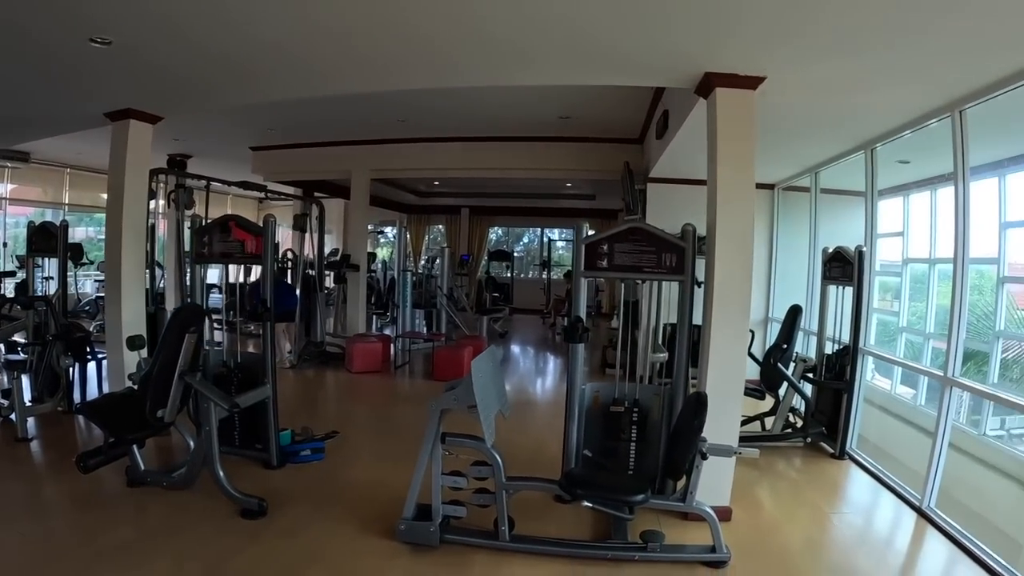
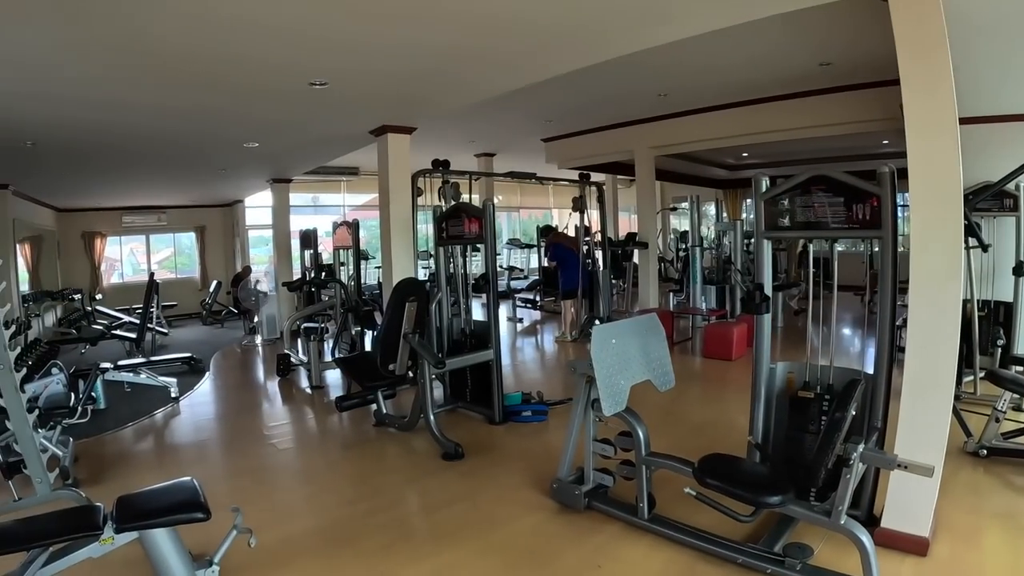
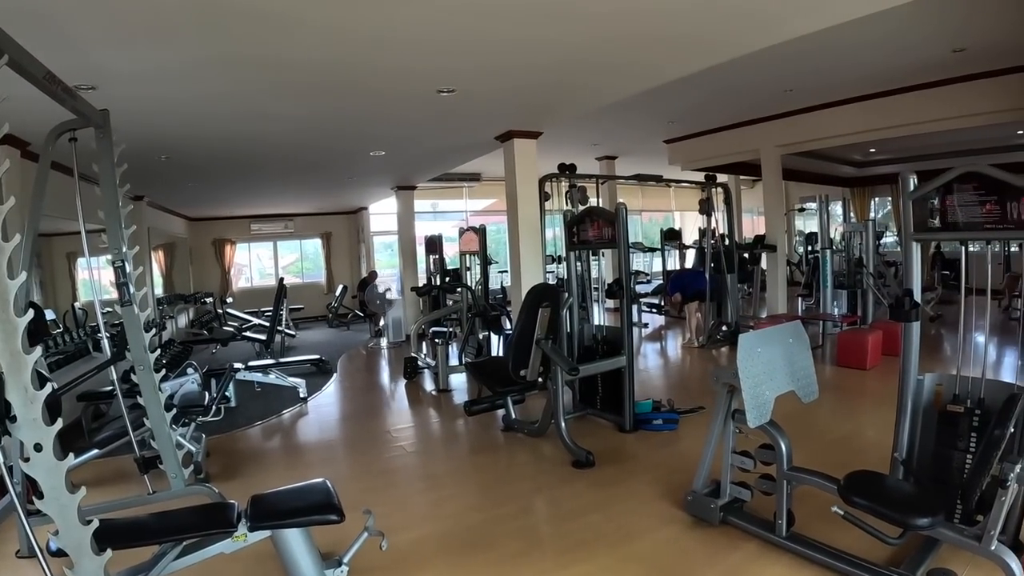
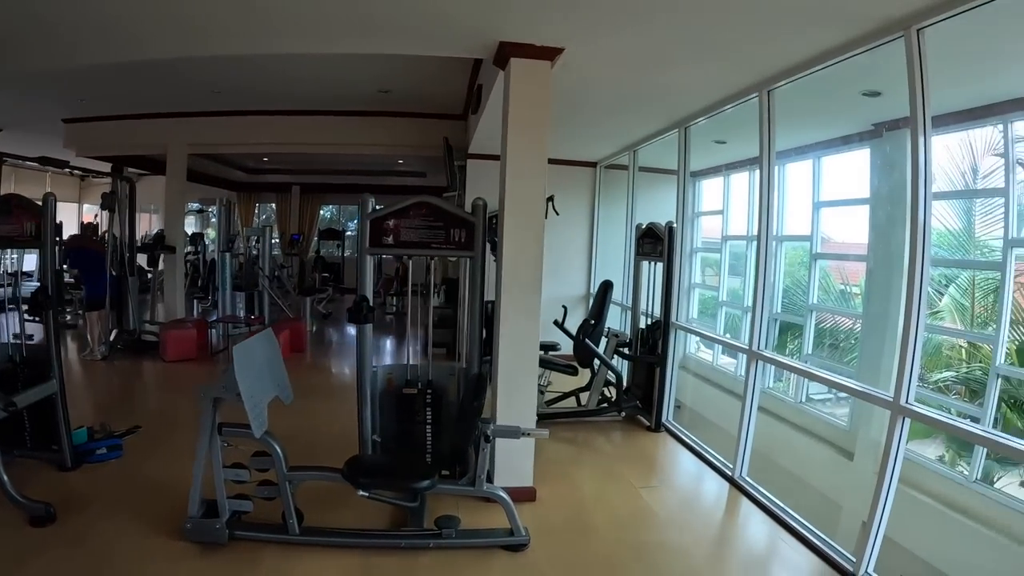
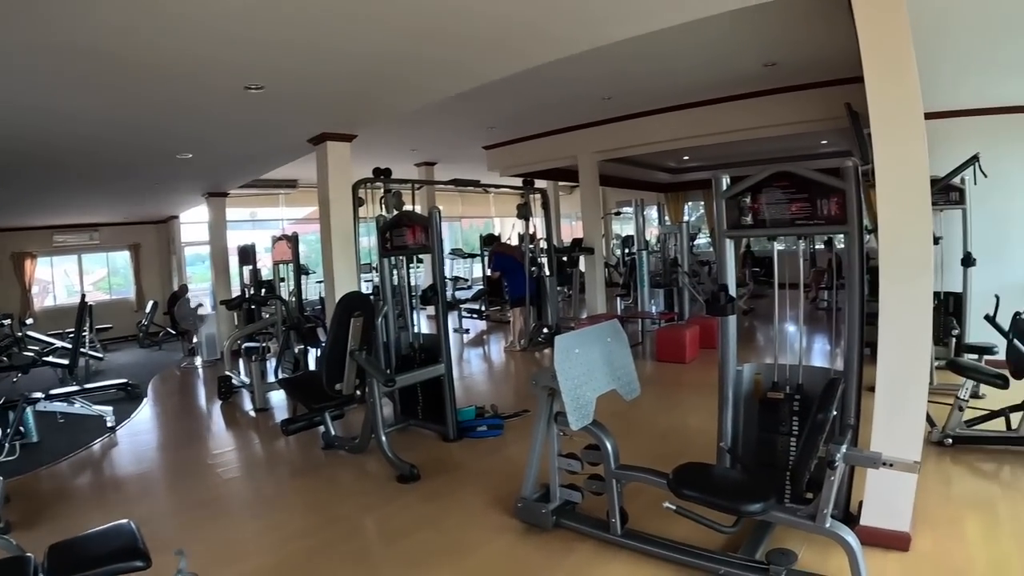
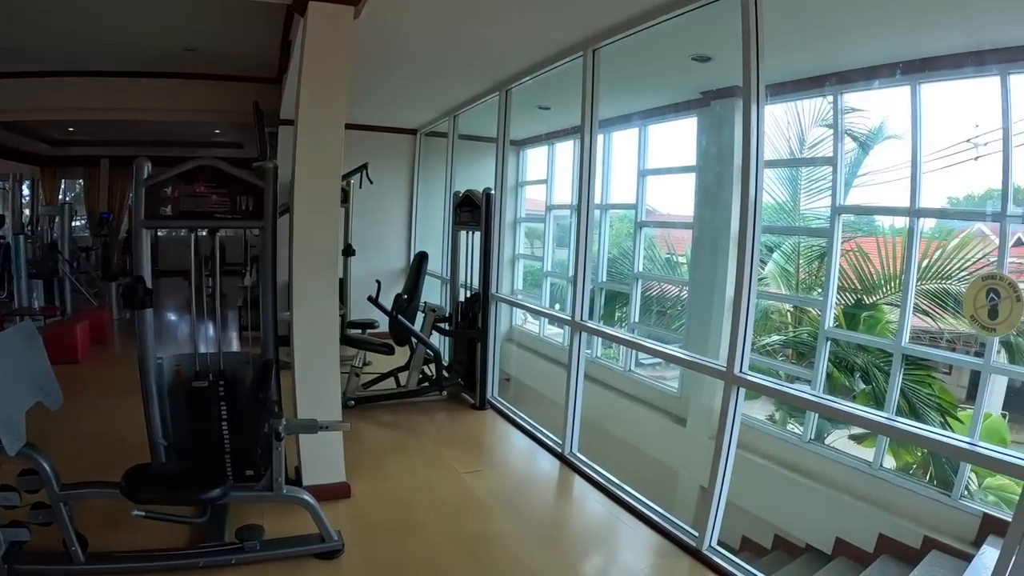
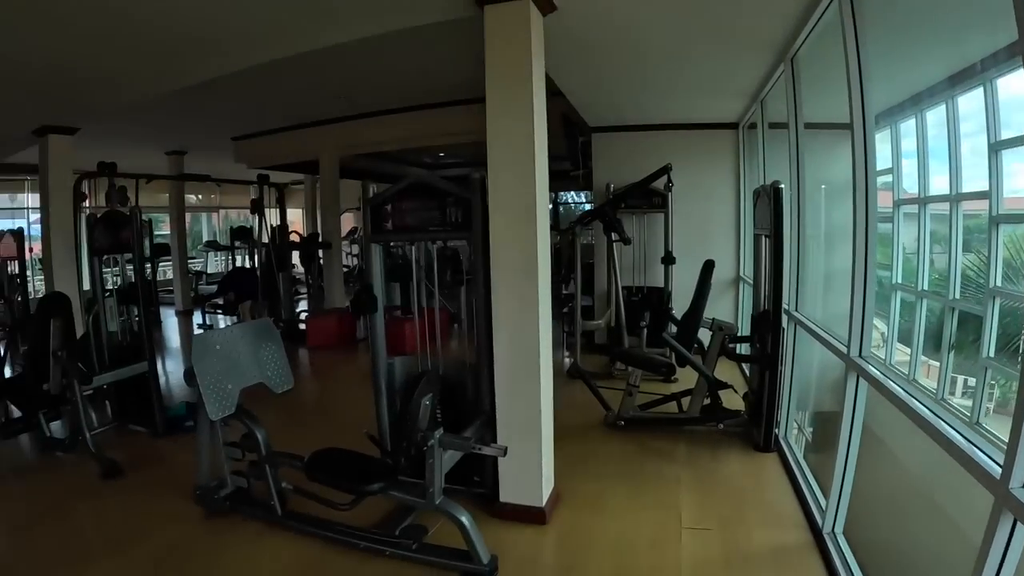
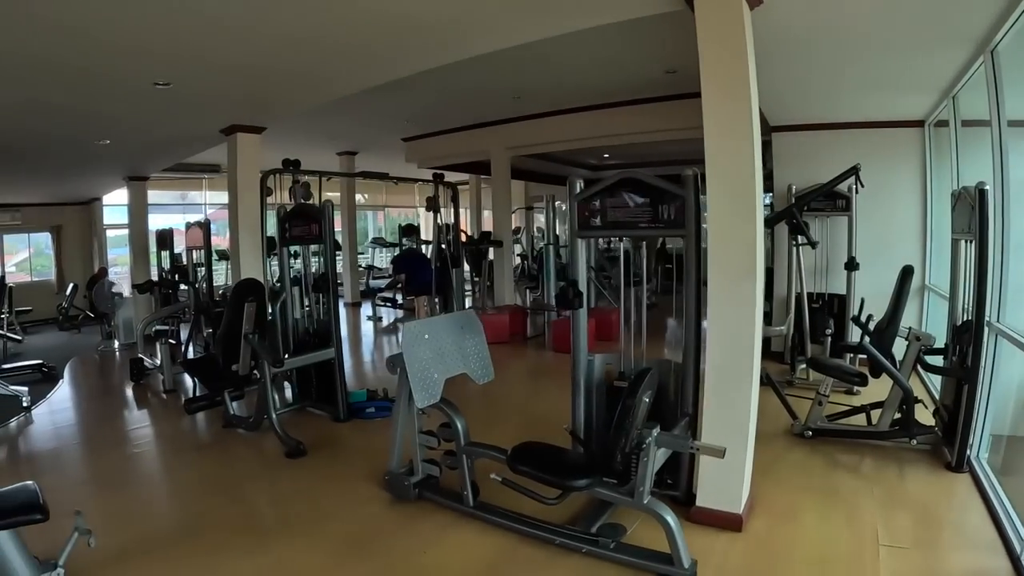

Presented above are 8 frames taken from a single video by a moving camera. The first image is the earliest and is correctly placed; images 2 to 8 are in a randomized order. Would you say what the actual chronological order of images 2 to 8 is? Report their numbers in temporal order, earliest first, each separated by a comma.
4, 6, 7, 8, 2, 3, 5
